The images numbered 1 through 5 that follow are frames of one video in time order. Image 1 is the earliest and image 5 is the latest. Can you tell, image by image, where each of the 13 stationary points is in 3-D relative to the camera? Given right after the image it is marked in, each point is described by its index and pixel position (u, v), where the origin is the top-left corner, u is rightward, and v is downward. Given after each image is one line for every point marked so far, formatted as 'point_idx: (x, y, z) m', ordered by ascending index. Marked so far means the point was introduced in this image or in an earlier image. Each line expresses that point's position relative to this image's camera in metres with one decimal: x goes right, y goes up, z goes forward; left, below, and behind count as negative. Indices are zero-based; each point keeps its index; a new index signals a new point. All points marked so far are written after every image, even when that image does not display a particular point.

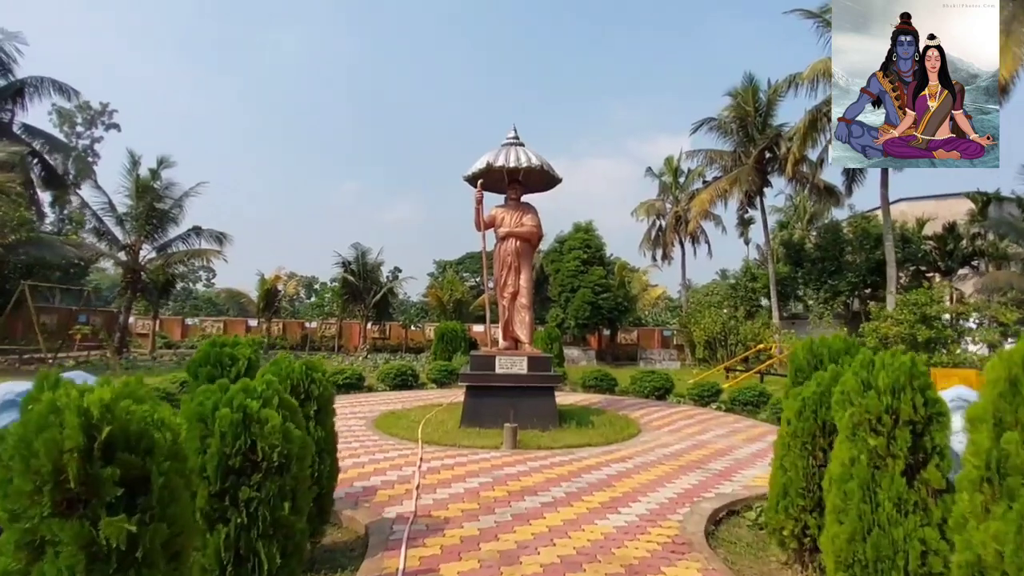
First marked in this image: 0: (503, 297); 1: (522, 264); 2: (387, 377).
0: (-0.1, -0.2, +9.8) m
1: (+0.2, +0.4, +9.8) m
2: (-3.2, -2.2, +13.6) m
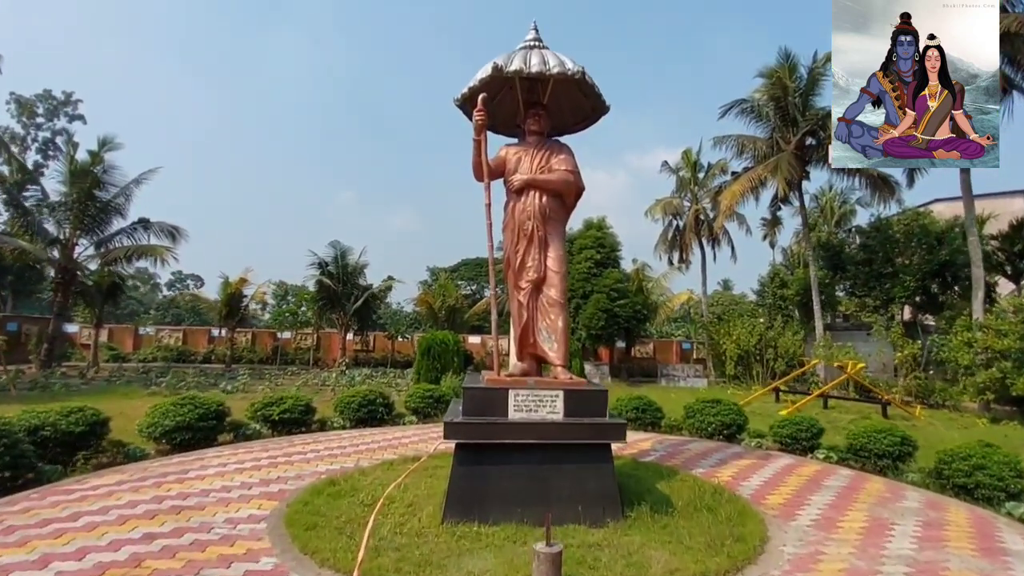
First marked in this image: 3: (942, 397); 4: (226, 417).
0: (+0.1, 0.0, +5.9) m
1: (+0.4, +0.6, +5.9) m
2: (-3.0, -2.1, +9.6) m
3: (+14.2, -3.6, +18.1) m
4: (-4.3, -2.0, +8.3) m
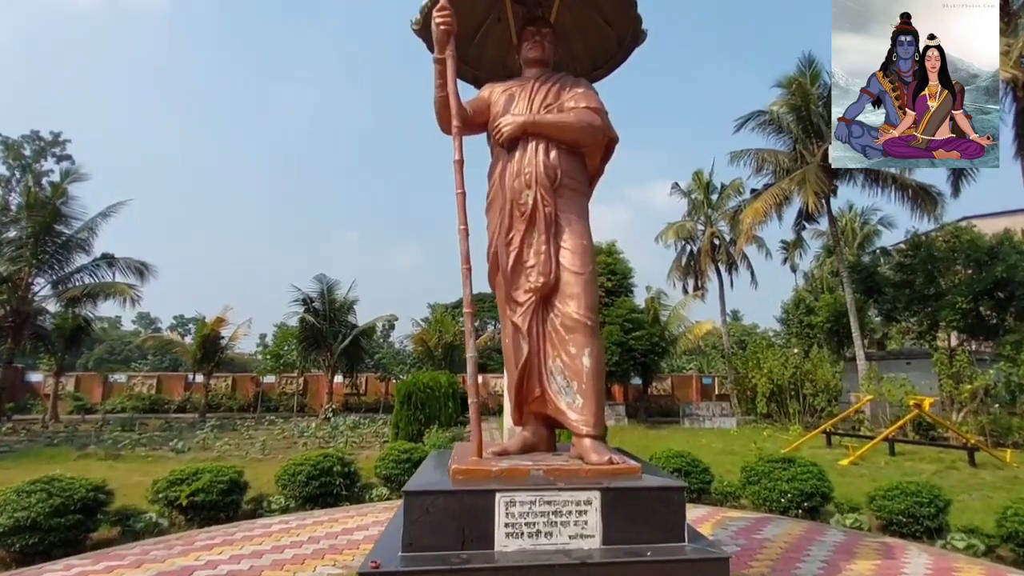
0: (0.0, -0.1, +3.5) m
1: (+0.3, +0.5, +3.6) m
2: (-2.9, -2.5, +7.1) m
3: (+14.4, -4.2, +15.3) m
4: (-4.3, -2.3, +5.8) m
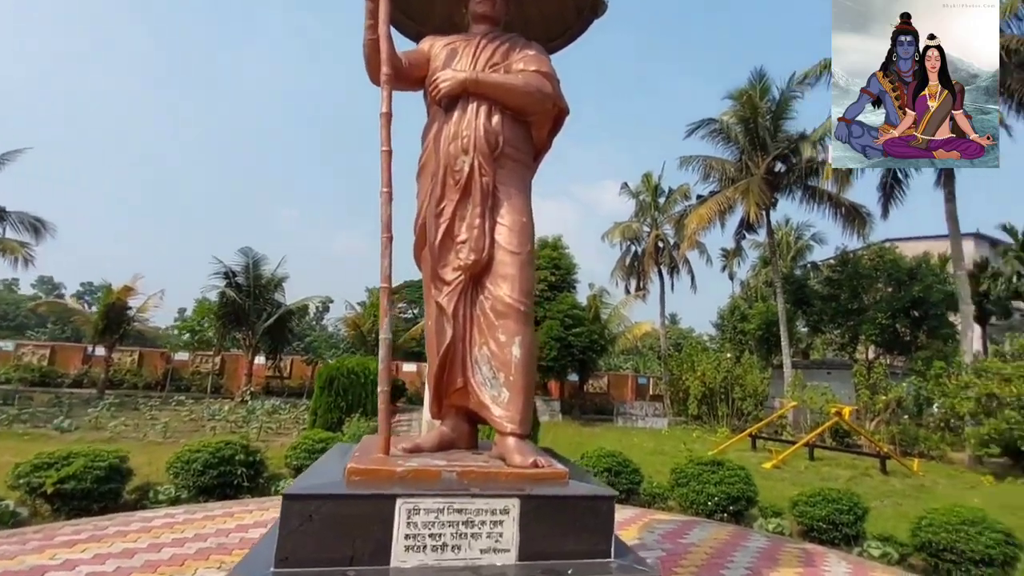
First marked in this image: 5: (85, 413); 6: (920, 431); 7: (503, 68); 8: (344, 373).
0: (-0.4, 0.0, +3.1) m
1: (0.0, +0.6, +3.2) m
2: (-3.9, -2.1, +6.4) m
3: (+12.4, -4.7, +16.3) m
4: (-5.1, -1.9, +5.0) m
5: (-11.7, -3.5, +15.3) m
6: (+12.3, -4.3, +16.5) m
7: (0.0, +1.3, +3.3) m
8: (-3.1, -1.6, +10.5) m
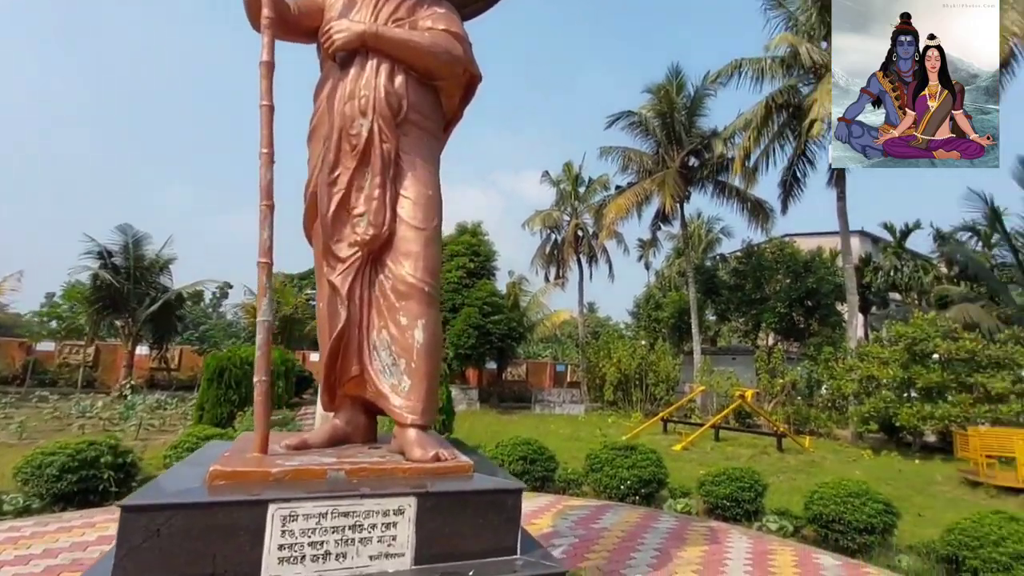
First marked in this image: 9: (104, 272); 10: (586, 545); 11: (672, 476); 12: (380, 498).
0: (-0.9, +0.2, +2.8) m
1: (-0.6, +0.7, +2.9) m
2: (-4.8, -1.9, +5.7) m
3: (+9.9, -4.5, +17.7) m
4: (-5.8, -1.7, +4.1) m
5: (-13.8, -3.0, +13.3) m
6: (+9.8, -4.0, +17.9) m
7: (-0.6, +1.4, +3.0) m
8: (-4.6, -1.4, +9.8) m
9: (-13.5, +0.5, +18.9) m
10: (+0.7, -2.4, +5.1) m
11: (+2.4, -2.8, +8.3) m
12: (-0.5, -0.8, +2.1) m
